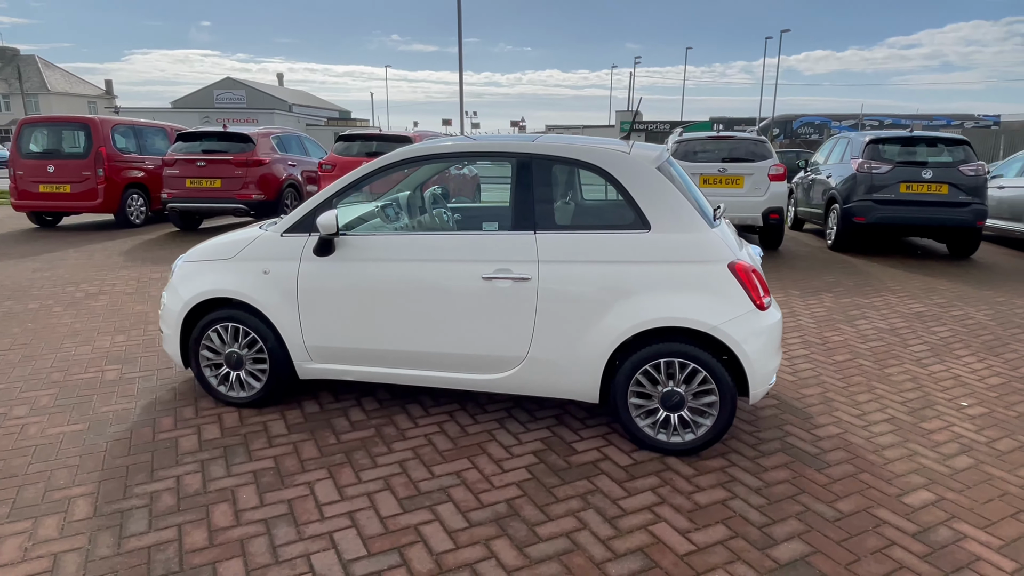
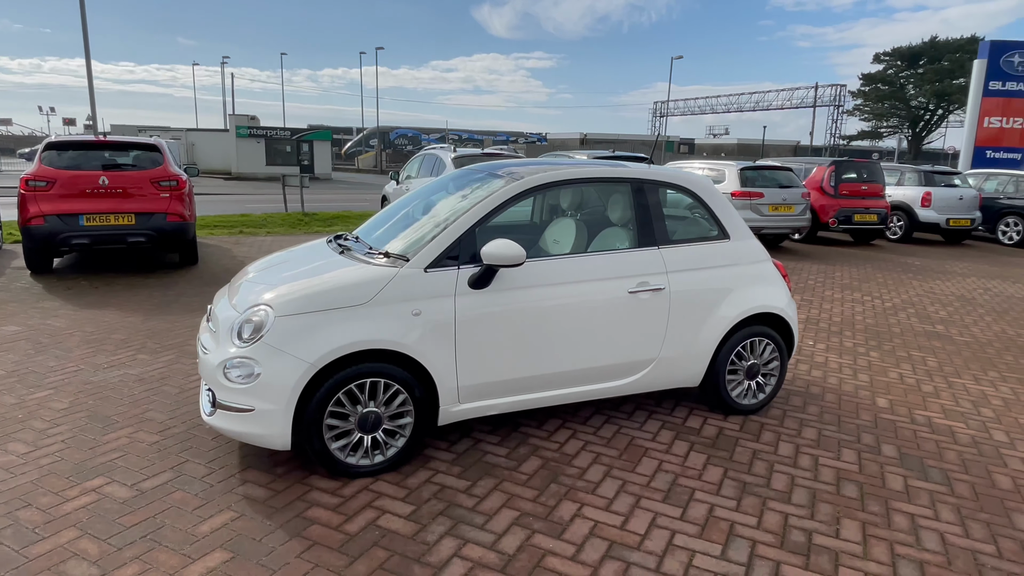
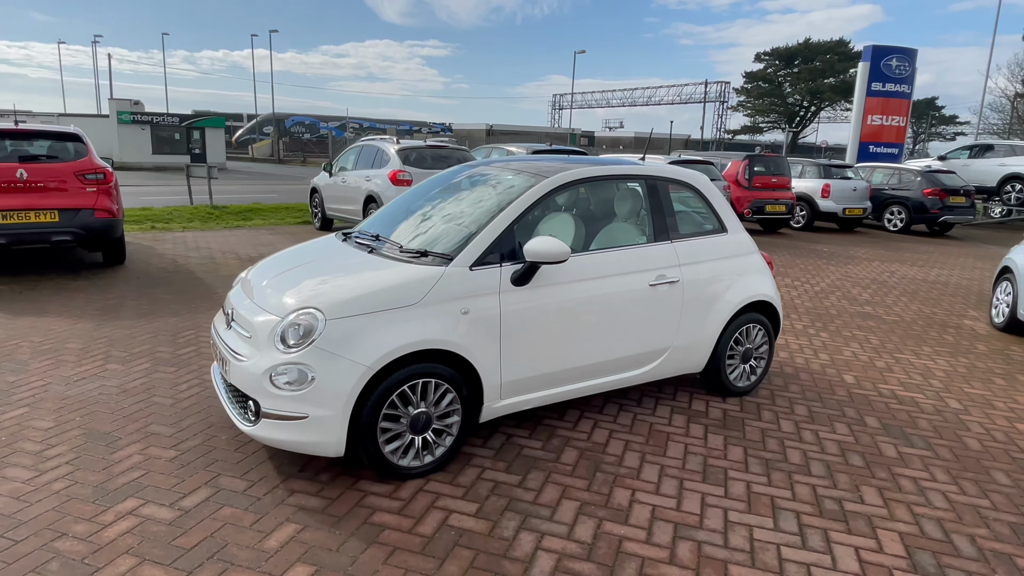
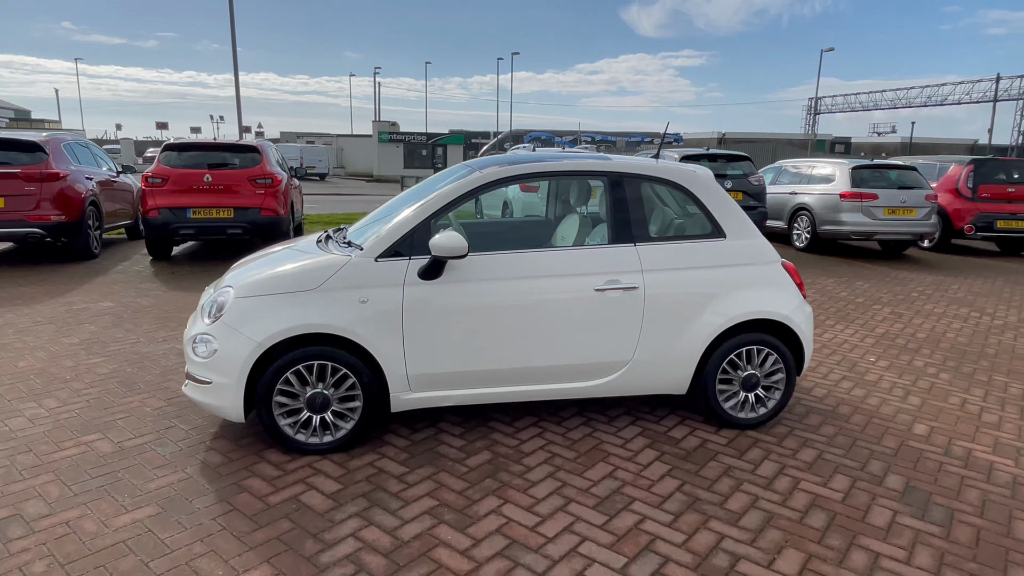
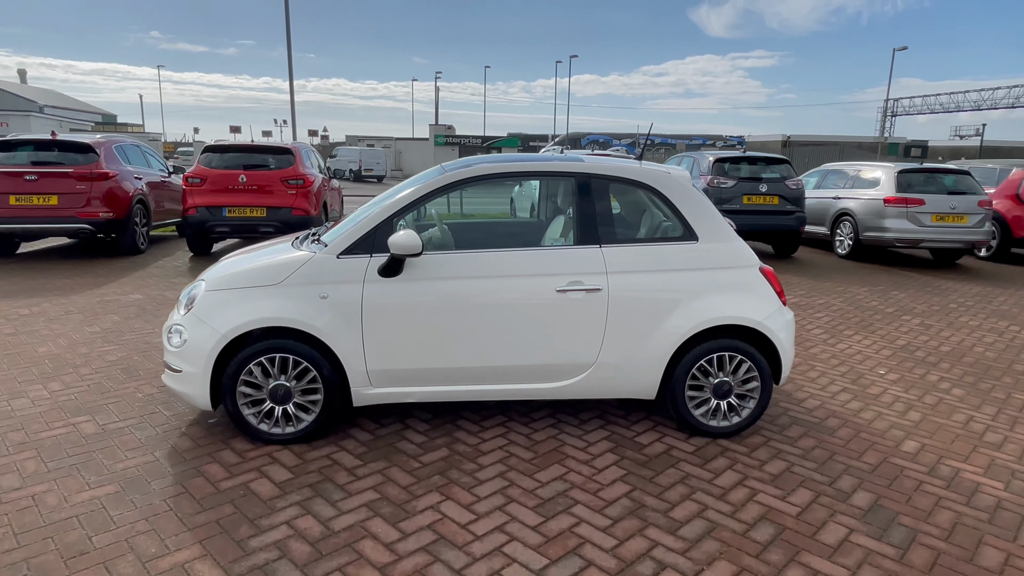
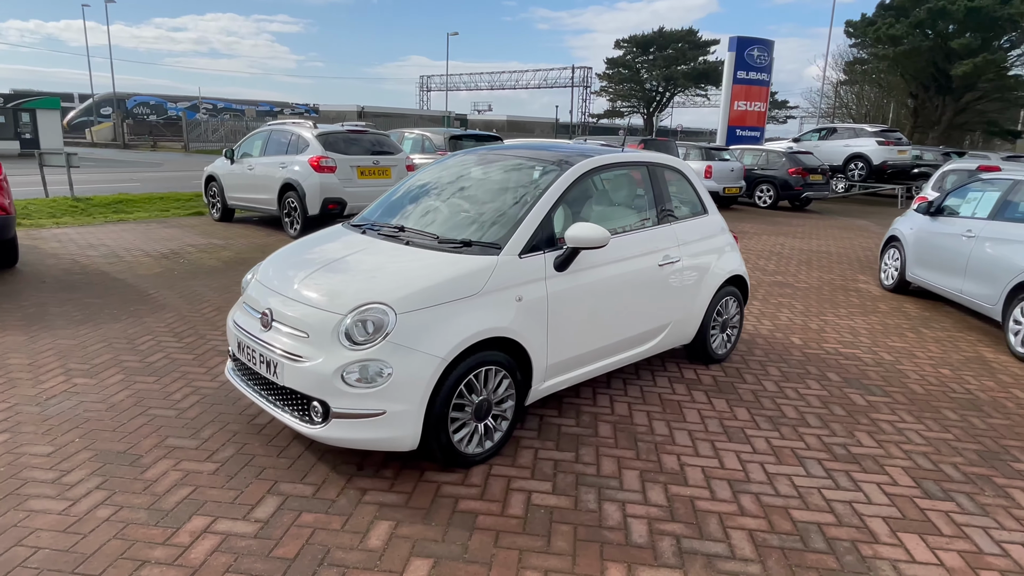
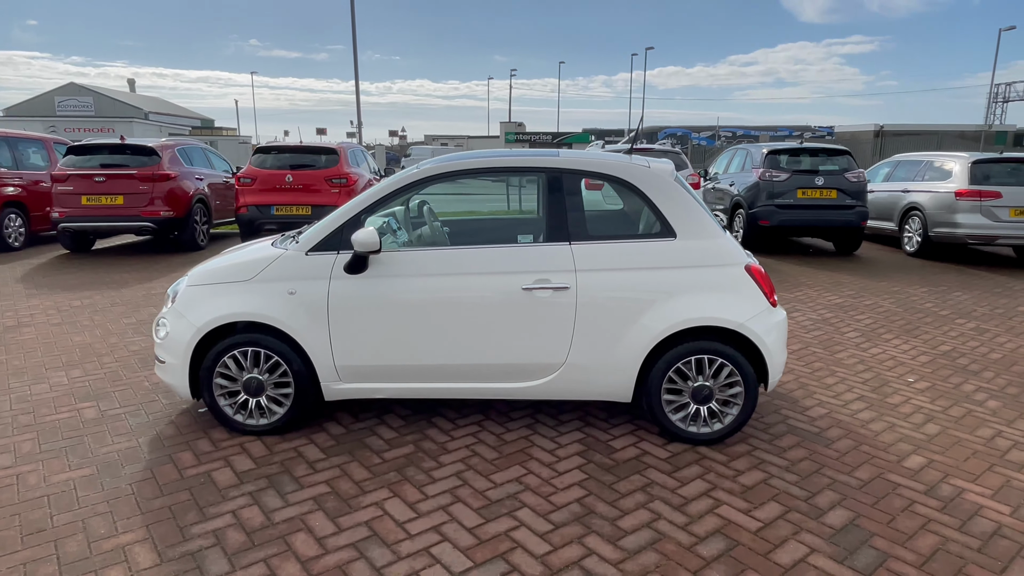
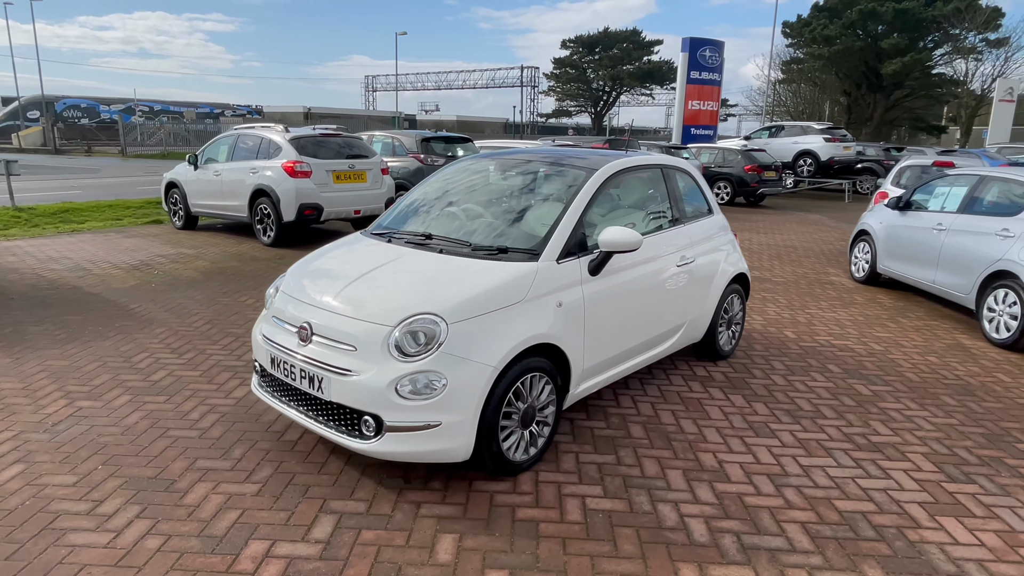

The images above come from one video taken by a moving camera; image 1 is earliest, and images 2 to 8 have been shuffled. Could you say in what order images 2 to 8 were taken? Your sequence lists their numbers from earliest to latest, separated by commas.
7, 5, 4, 2, 3, 6, 8
